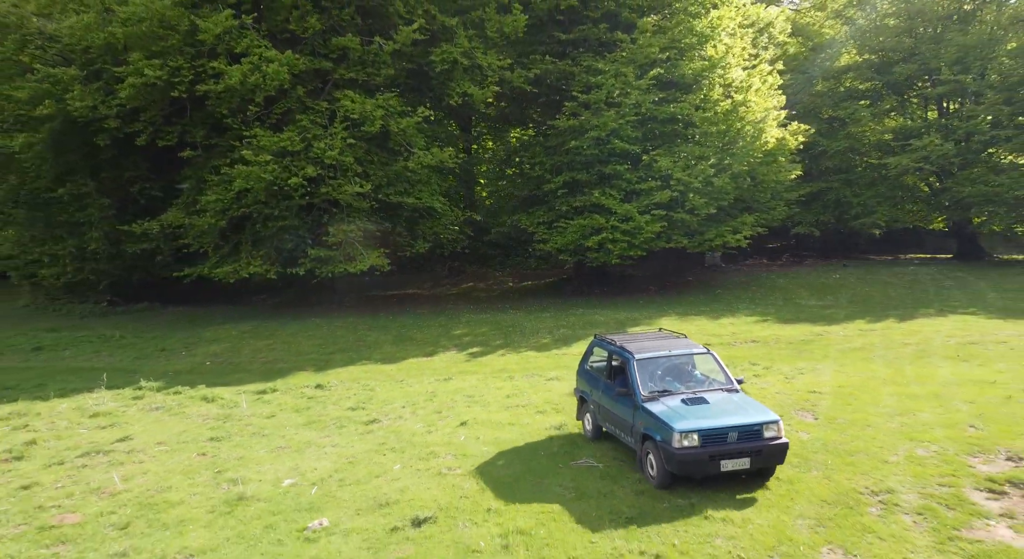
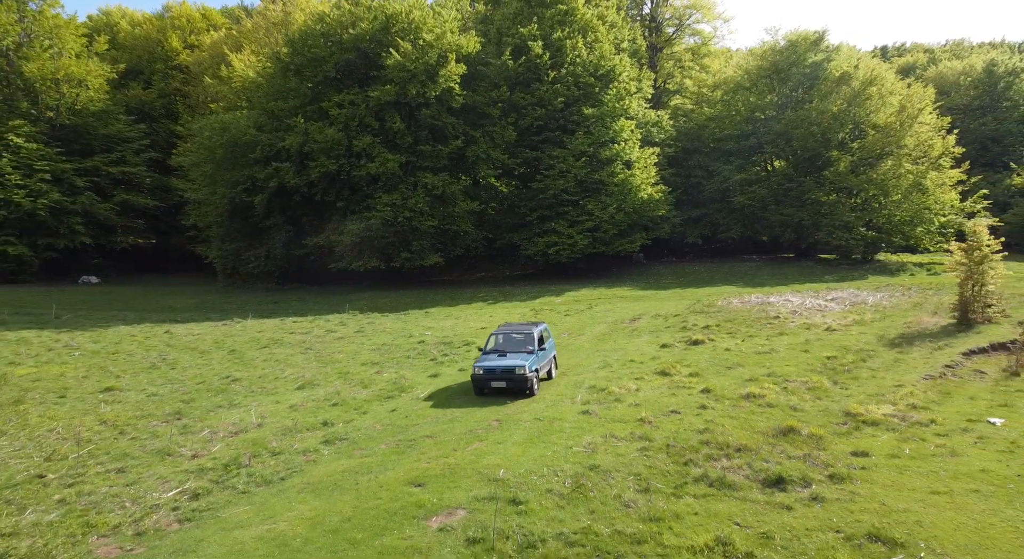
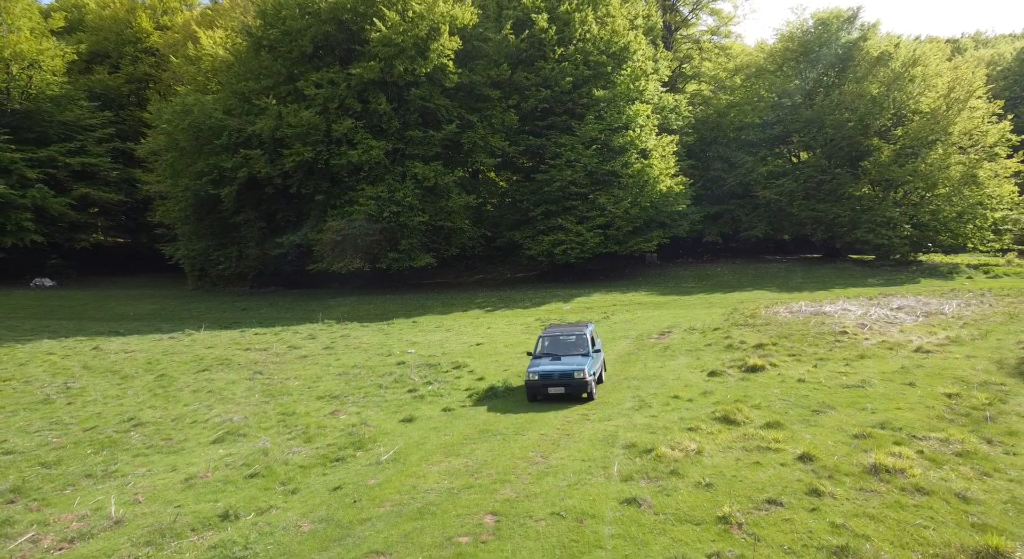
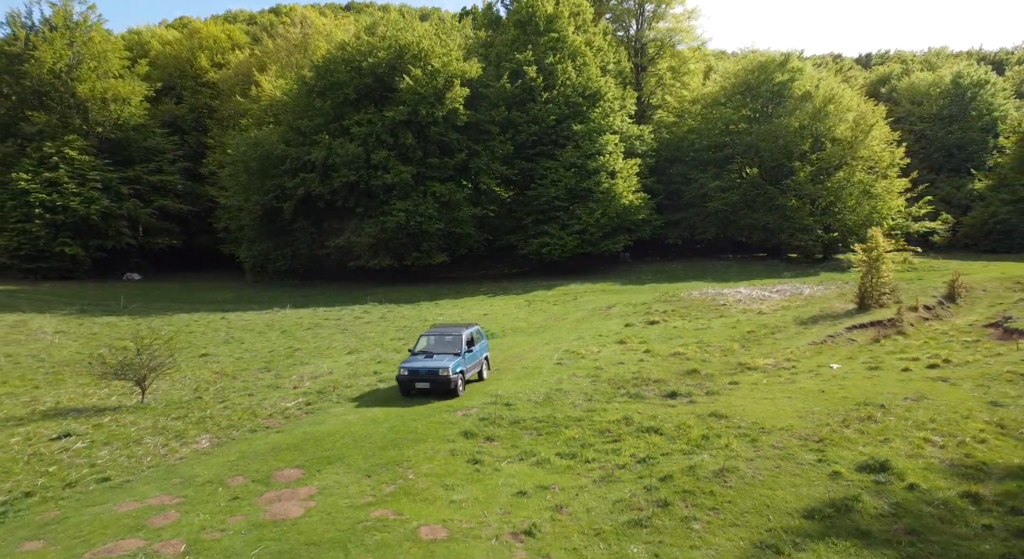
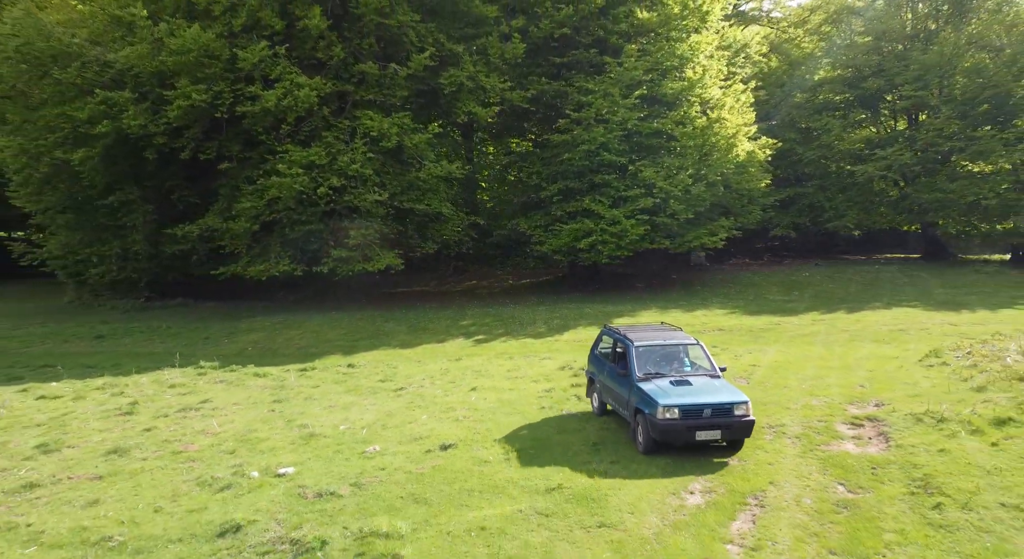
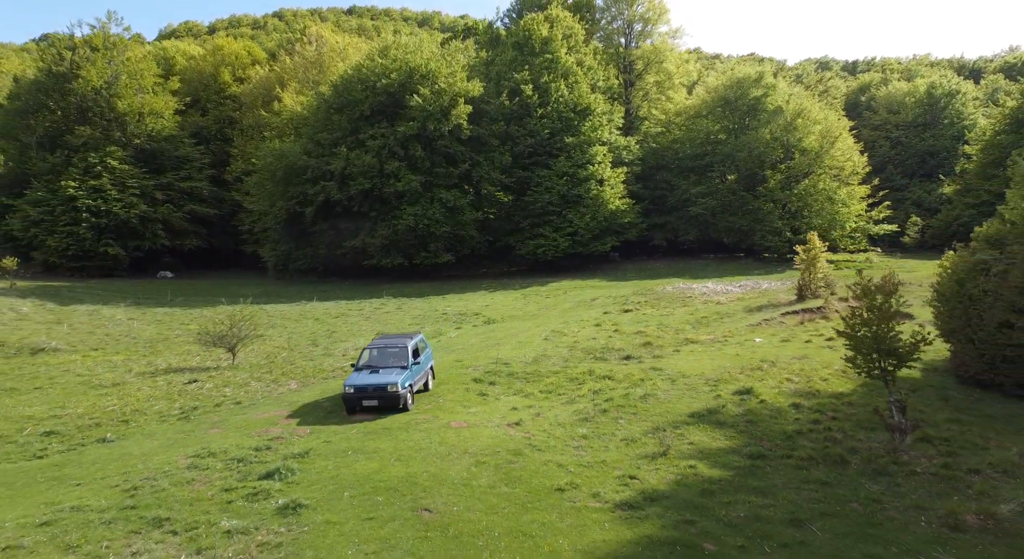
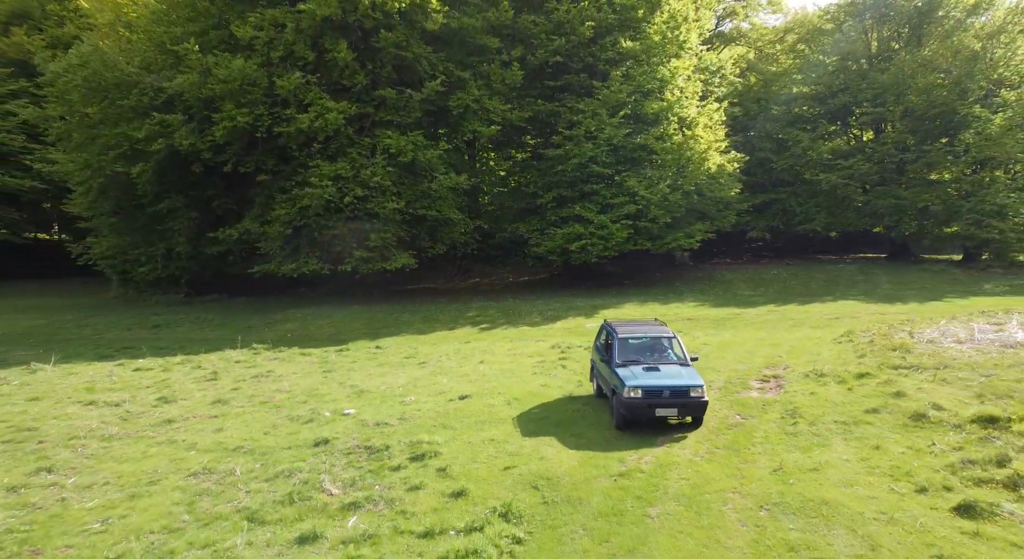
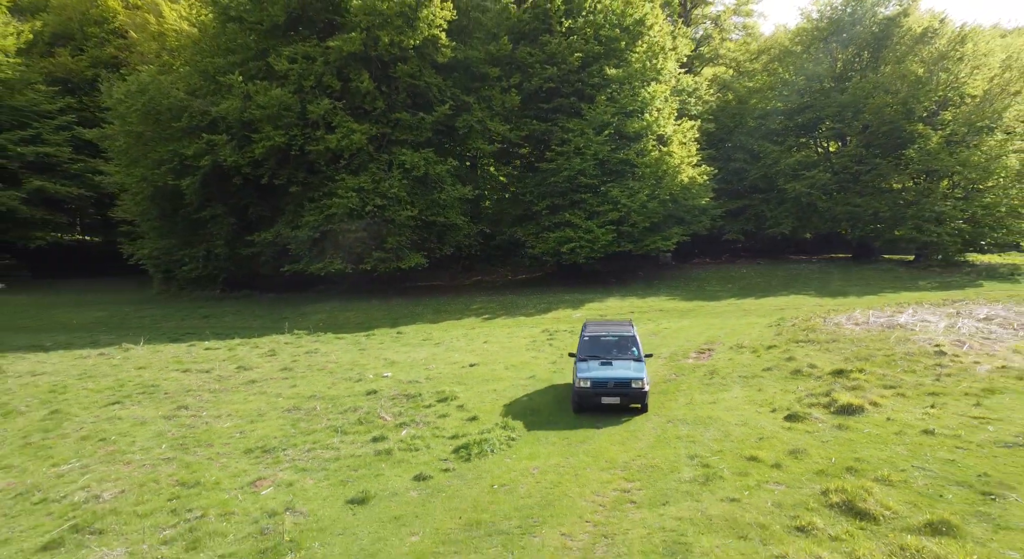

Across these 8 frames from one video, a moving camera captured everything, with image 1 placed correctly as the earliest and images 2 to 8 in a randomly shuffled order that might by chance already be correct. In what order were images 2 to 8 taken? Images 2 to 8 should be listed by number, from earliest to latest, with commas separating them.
5, 7, 8, 3, 2, 4, 6
